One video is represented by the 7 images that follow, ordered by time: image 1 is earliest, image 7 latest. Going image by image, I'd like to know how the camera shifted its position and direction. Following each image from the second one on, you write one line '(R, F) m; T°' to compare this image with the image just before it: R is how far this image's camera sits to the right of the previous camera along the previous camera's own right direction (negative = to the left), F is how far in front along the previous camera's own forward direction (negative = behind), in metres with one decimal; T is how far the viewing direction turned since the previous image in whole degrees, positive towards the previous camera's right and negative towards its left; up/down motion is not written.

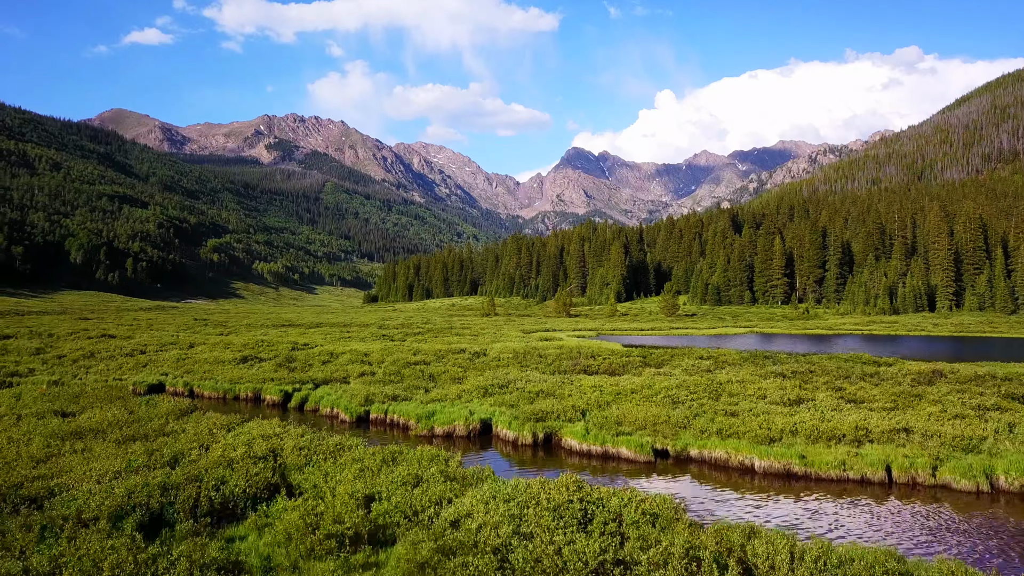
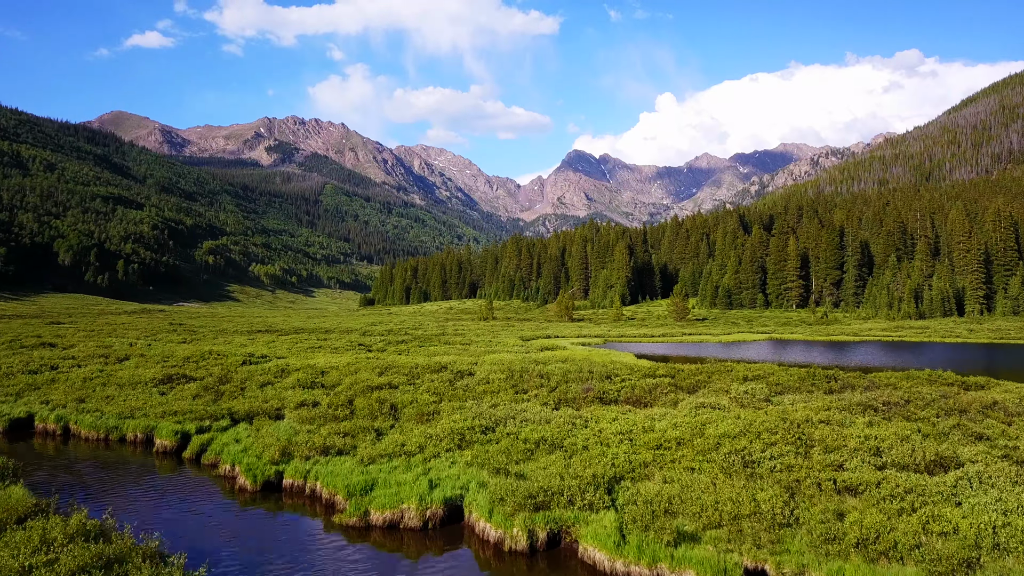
(+0.2, +5.3) m; 0°
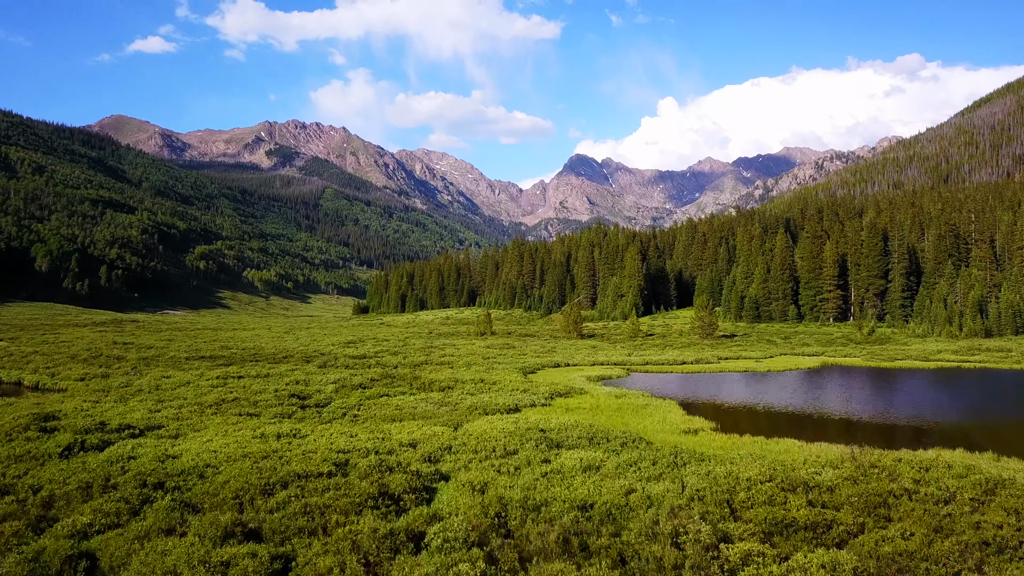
(+0.1, +10.3) m; 0°
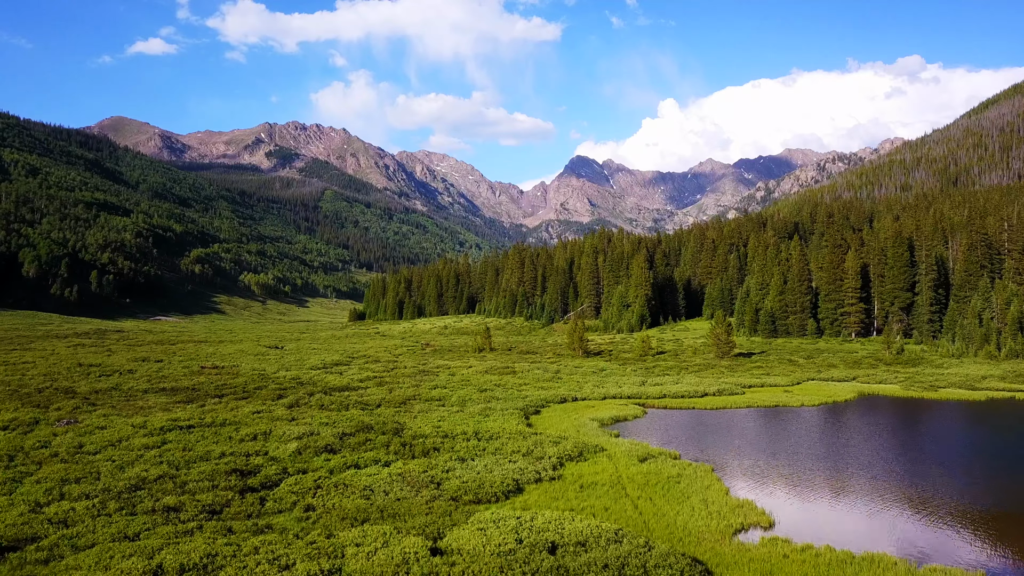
(0.0, +5.1) m; 0°
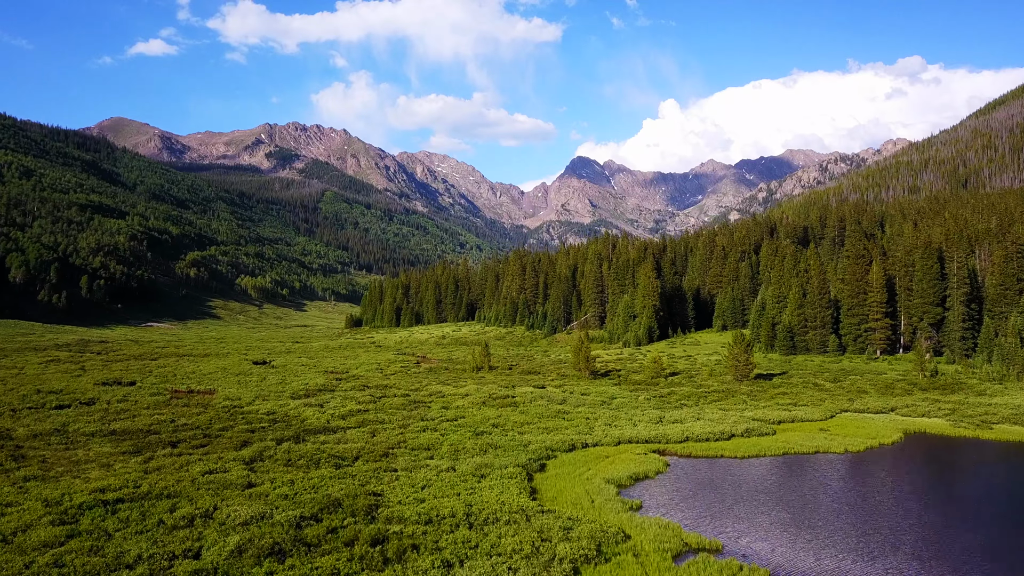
(0.0, +5.0) m; 0°
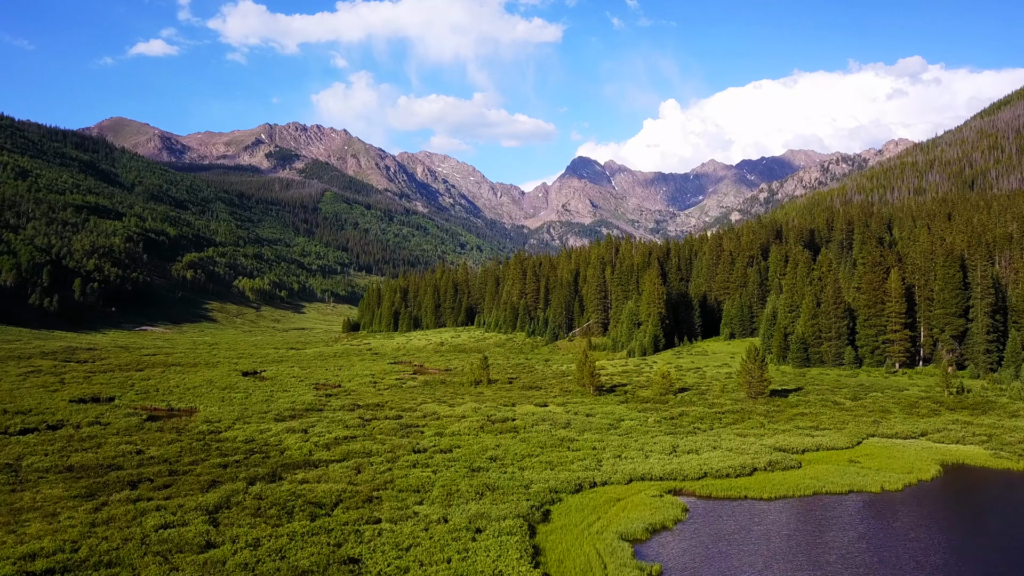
(0.0, +3.4) m; 0°
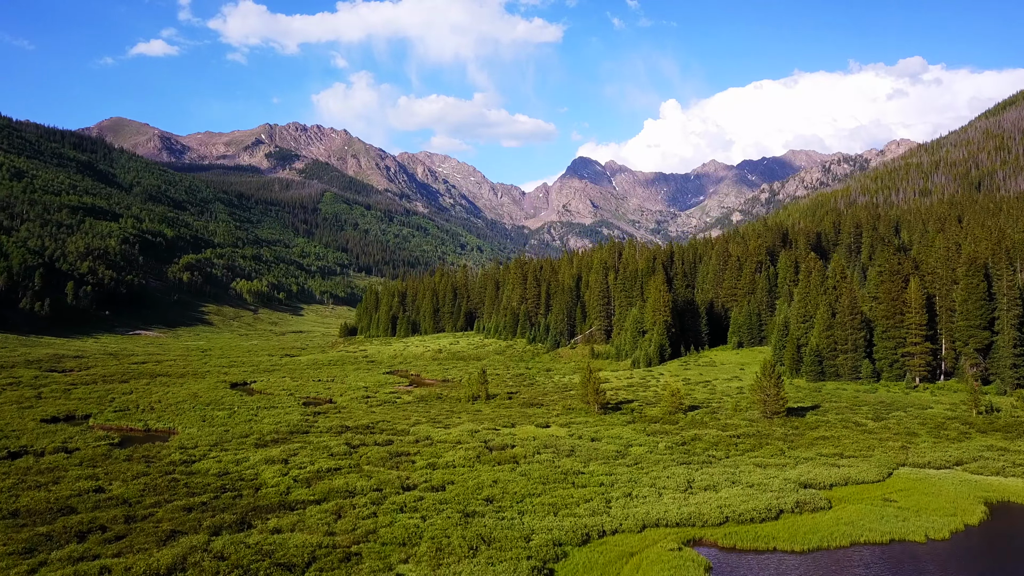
(+0.1, +3.4) m; 0°
